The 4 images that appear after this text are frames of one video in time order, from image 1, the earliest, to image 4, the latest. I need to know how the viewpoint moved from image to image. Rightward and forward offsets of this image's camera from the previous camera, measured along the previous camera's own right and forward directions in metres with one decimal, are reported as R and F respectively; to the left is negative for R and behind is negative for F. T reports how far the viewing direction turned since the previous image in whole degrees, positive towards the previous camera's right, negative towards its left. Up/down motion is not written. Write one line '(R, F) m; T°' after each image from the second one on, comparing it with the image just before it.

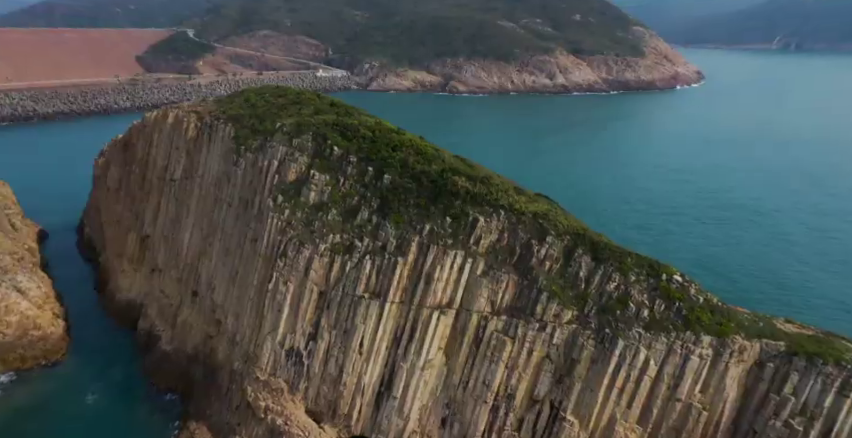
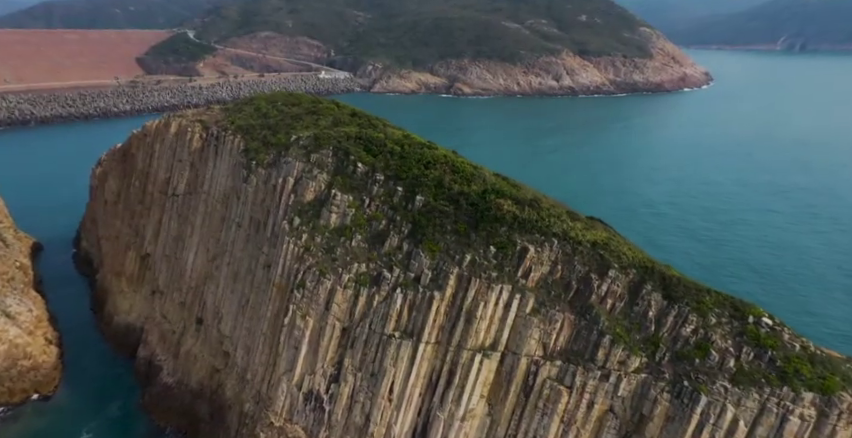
(-1.4, +2.6) m; 0°
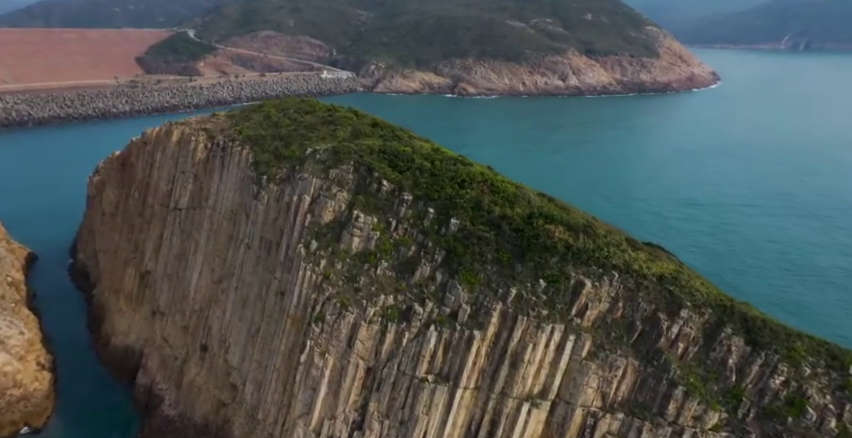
(-1.2, +2.3) m; 0°
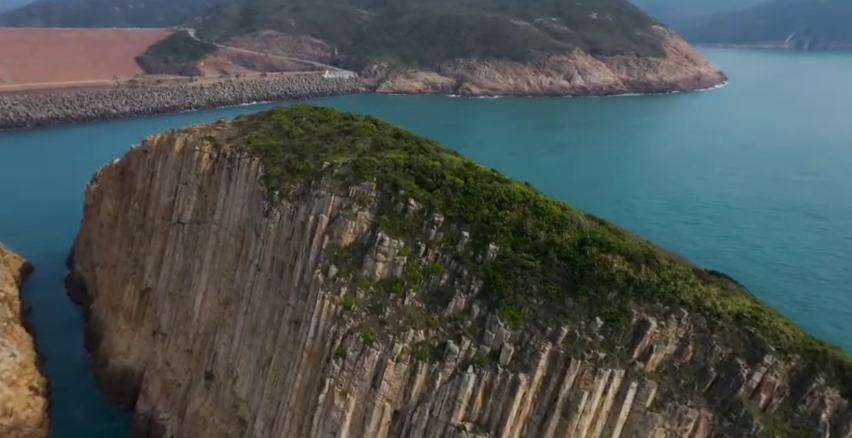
(-1.0, +2.0) m; 0°
